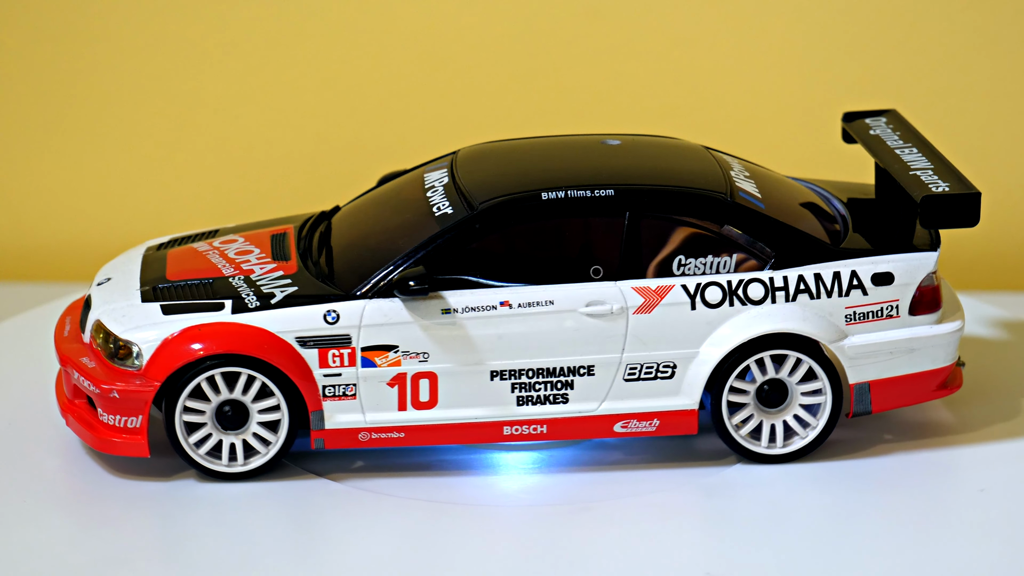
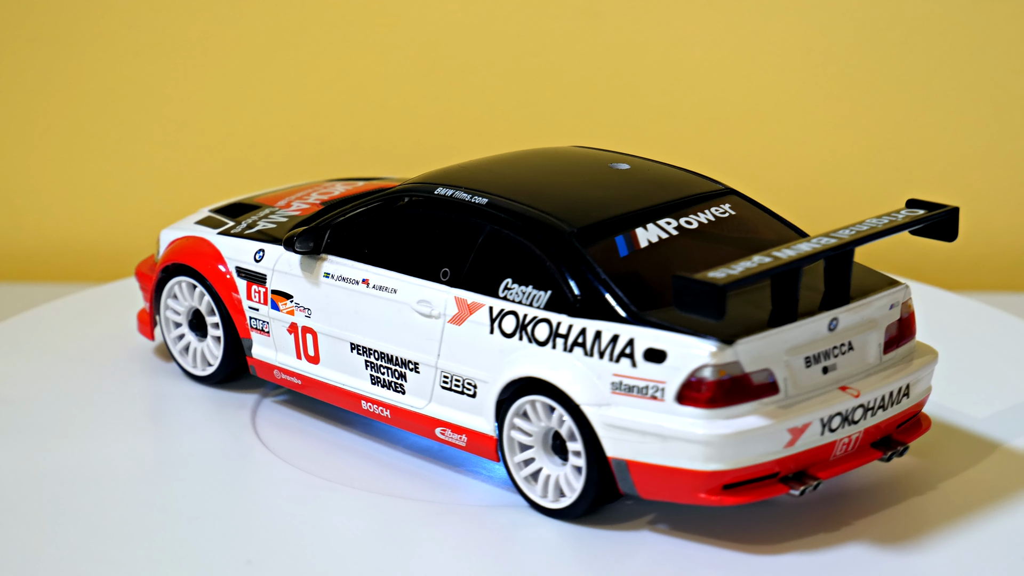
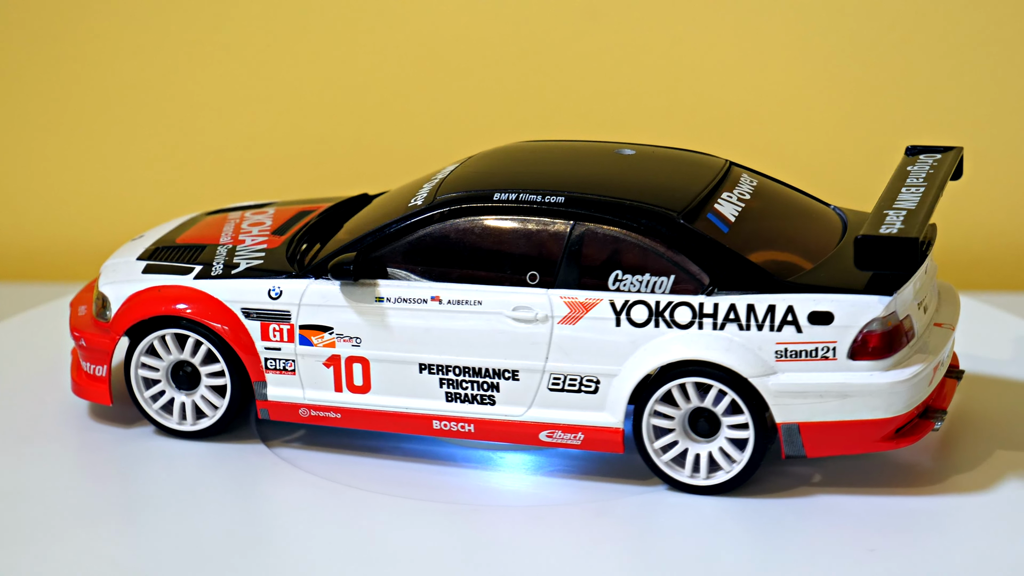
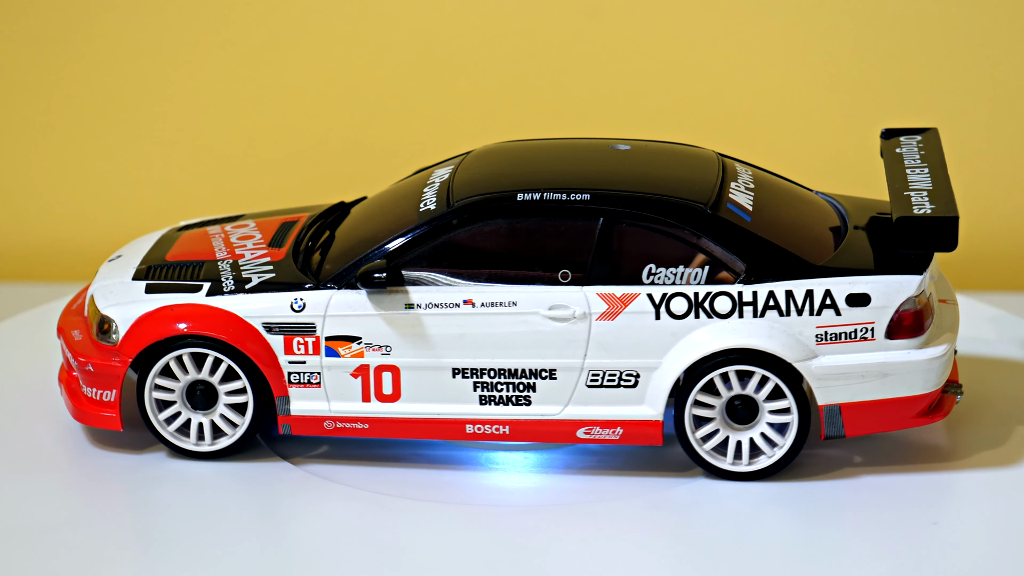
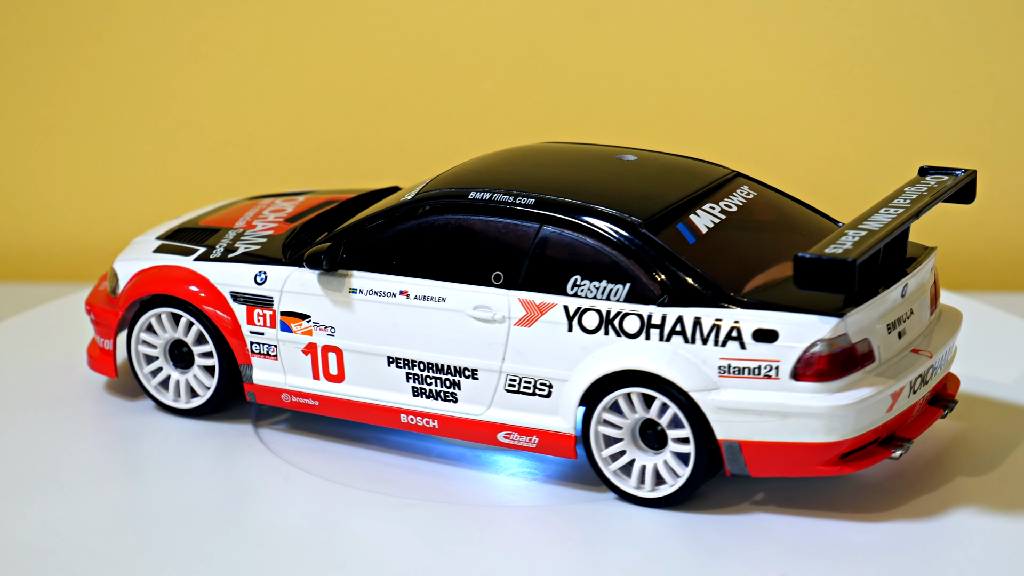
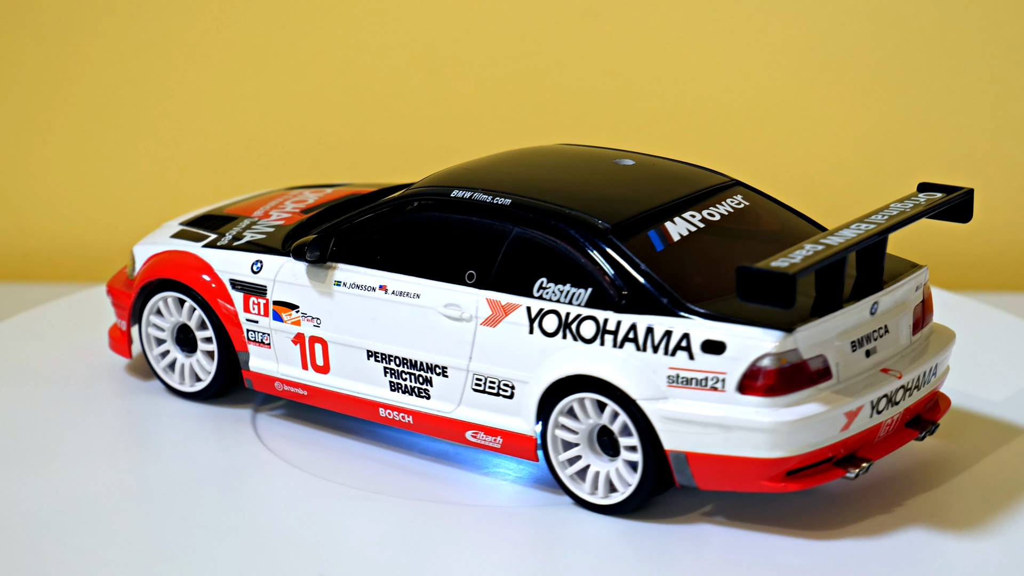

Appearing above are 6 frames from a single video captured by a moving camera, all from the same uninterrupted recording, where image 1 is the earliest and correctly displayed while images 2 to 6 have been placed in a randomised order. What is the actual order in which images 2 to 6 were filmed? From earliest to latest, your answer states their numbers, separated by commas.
4, 3, 5, 6, 2
